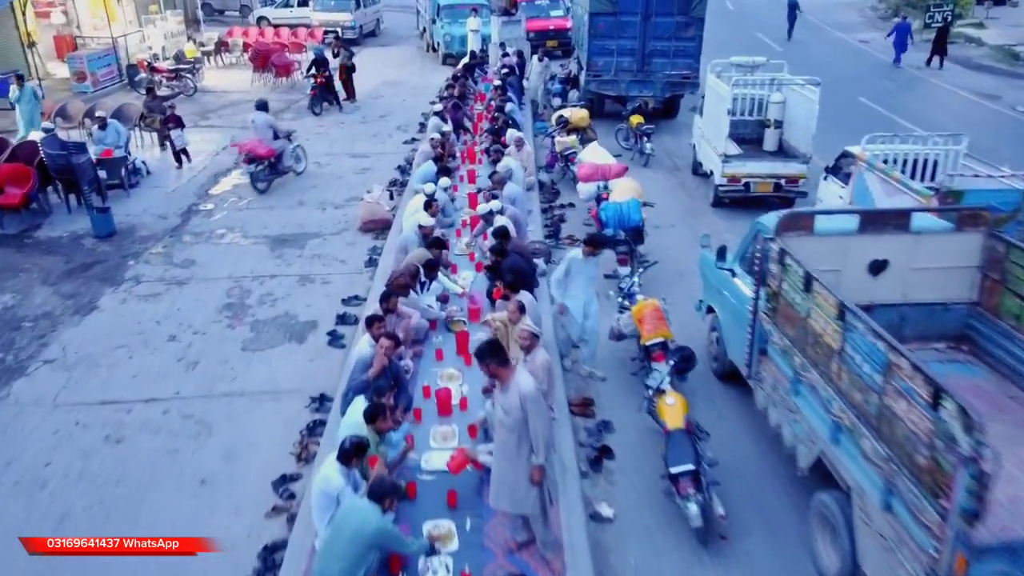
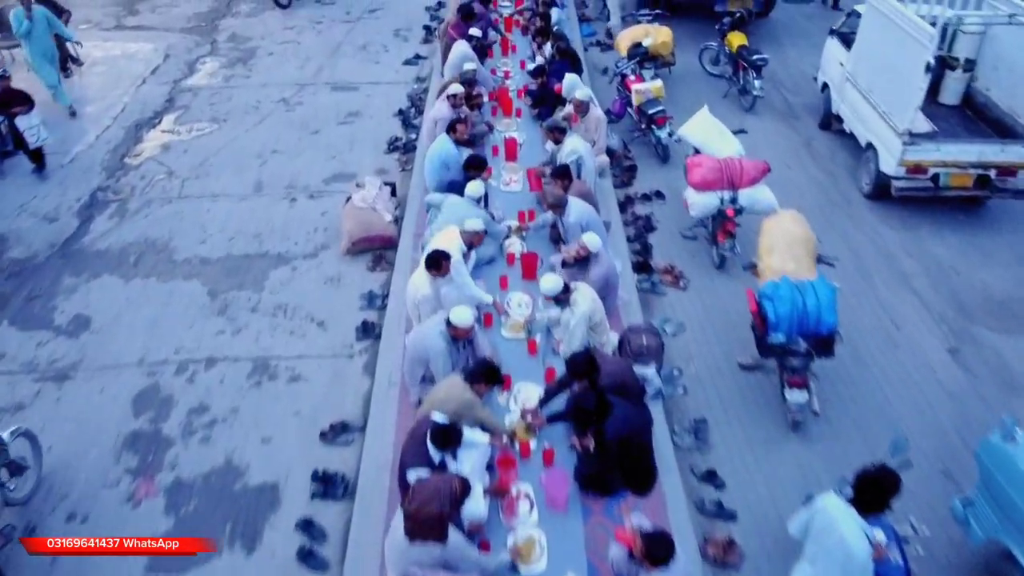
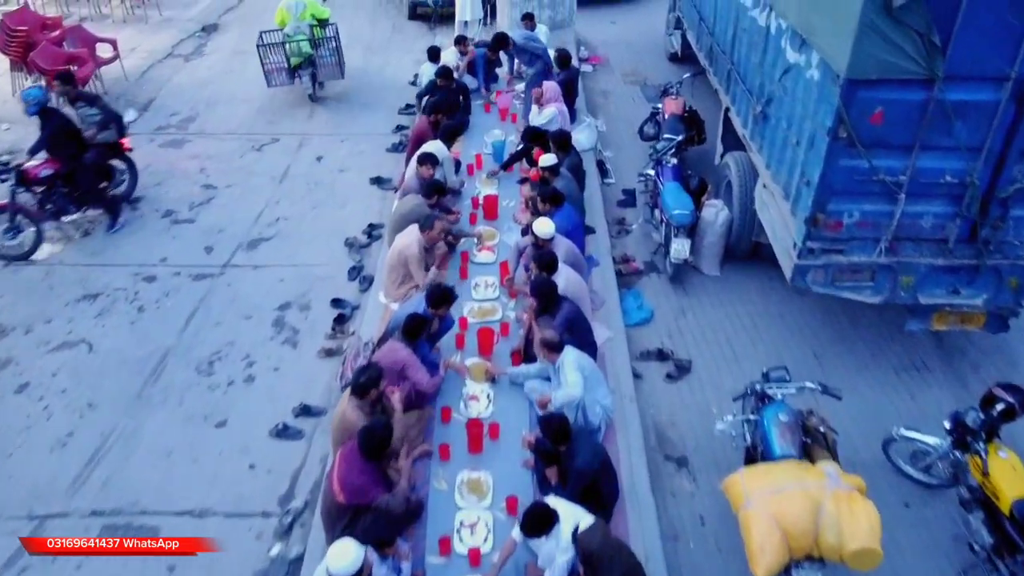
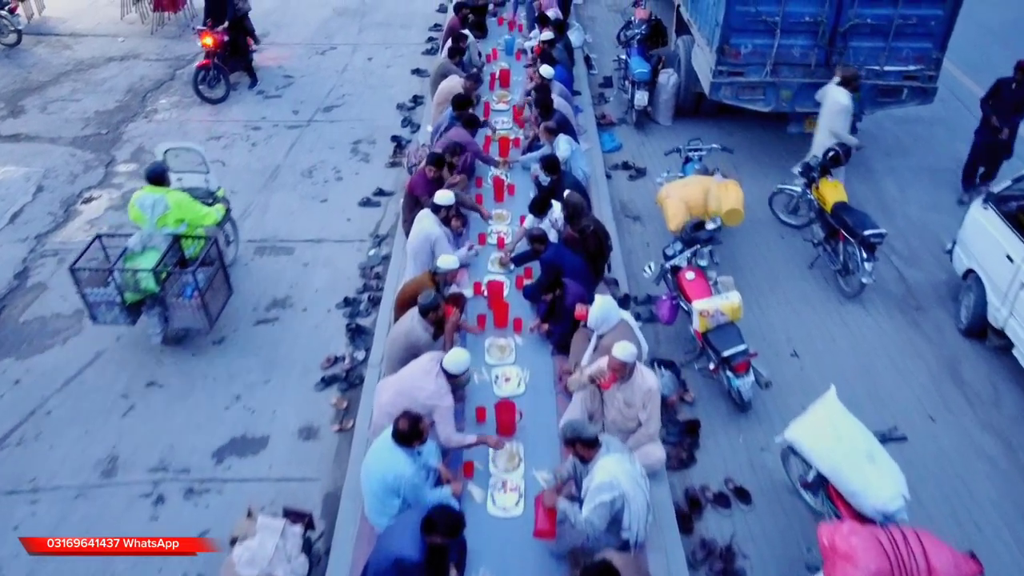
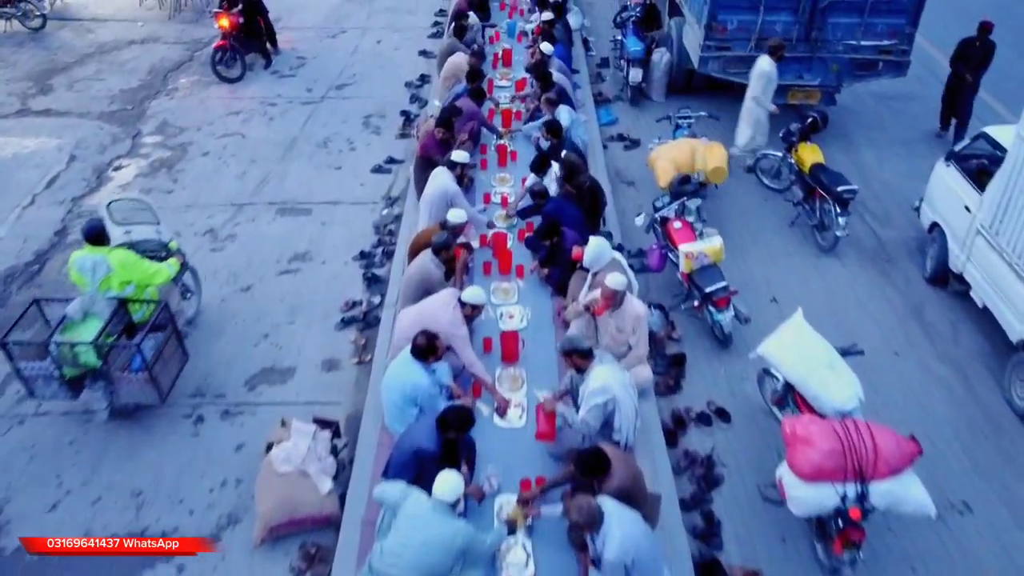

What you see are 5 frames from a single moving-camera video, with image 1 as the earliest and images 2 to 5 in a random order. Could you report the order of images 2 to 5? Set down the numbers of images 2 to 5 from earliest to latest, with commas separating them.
2, 5, 4, 3
